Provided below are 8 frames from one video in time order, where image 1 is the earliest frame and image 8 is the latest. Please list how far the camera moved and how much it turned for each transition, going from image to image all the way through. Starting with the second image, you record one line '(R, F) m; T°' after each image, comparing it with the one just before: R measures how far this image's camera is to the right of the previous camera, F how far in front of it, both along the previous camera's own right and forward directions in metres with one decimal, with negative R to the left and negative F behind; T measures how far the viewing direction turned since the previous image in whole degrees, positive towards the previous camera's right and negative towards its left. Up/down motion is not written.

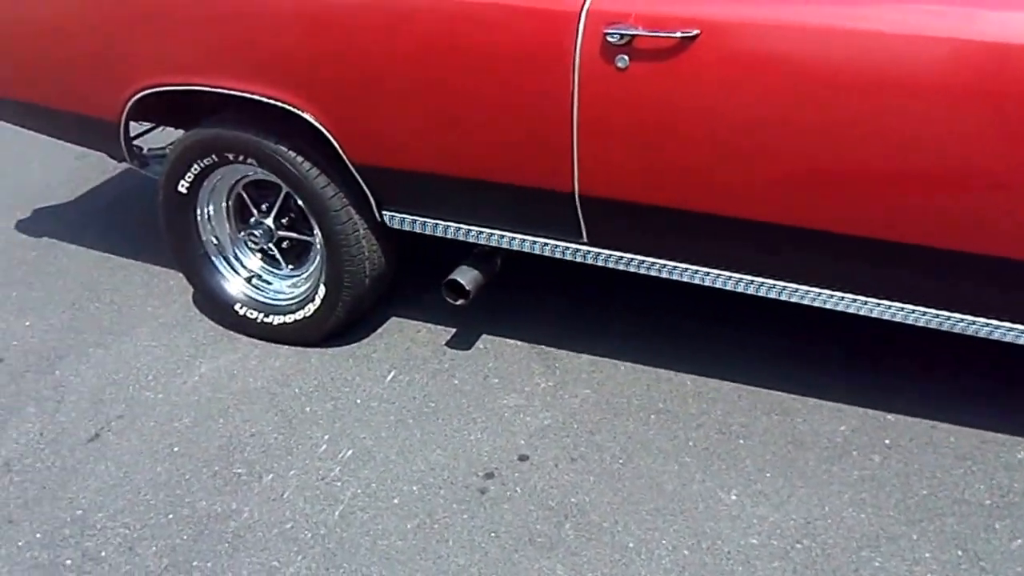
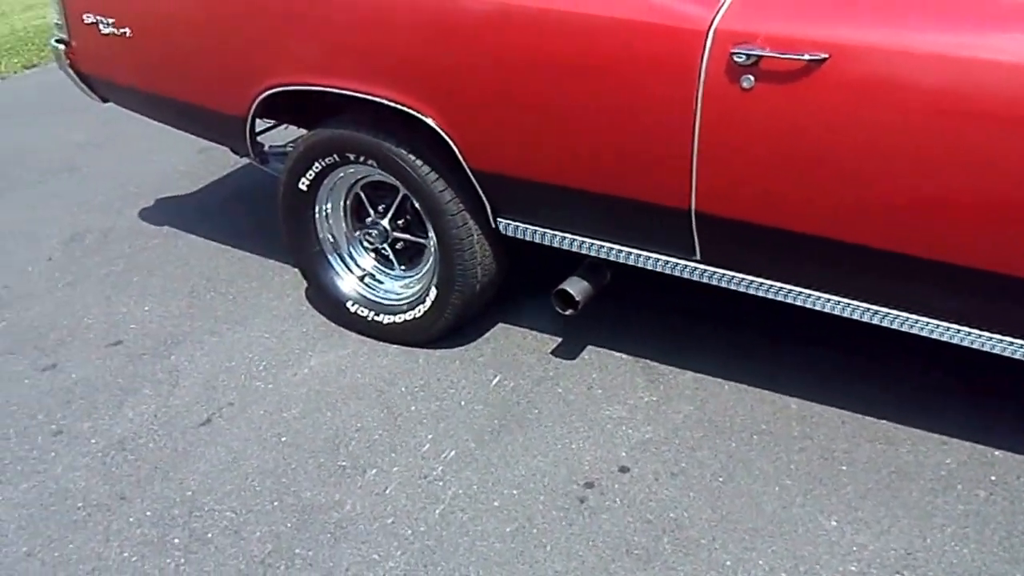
(0.0, 0.0) m; -5°
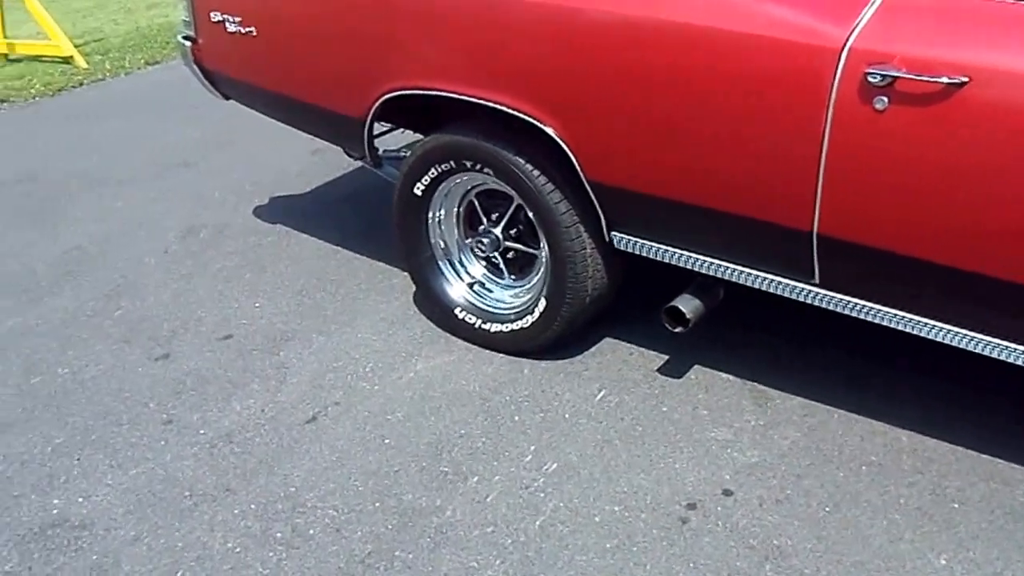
(0.0, 0.0) m; -5°
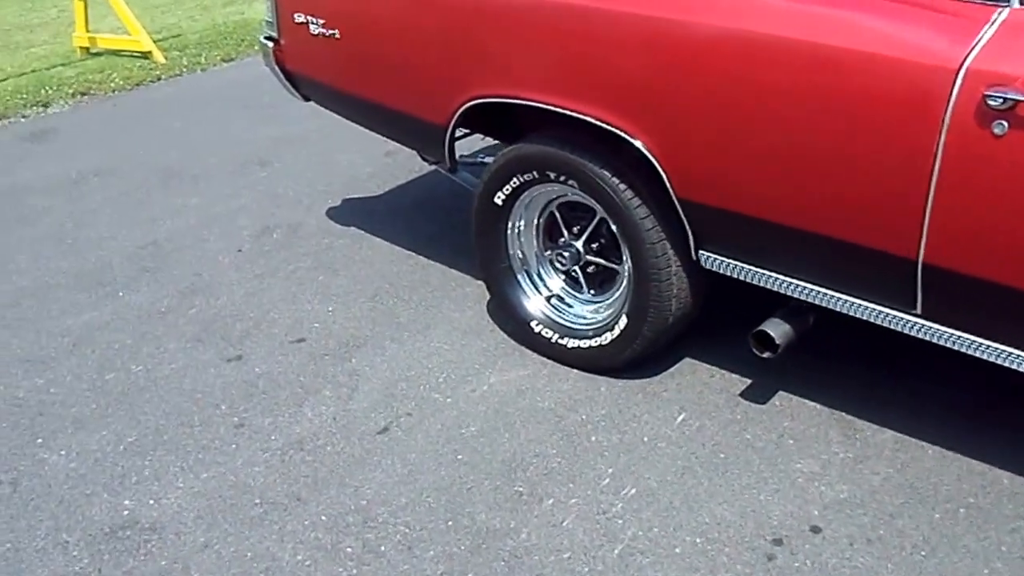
(-0.1, +0.1) m; -3°
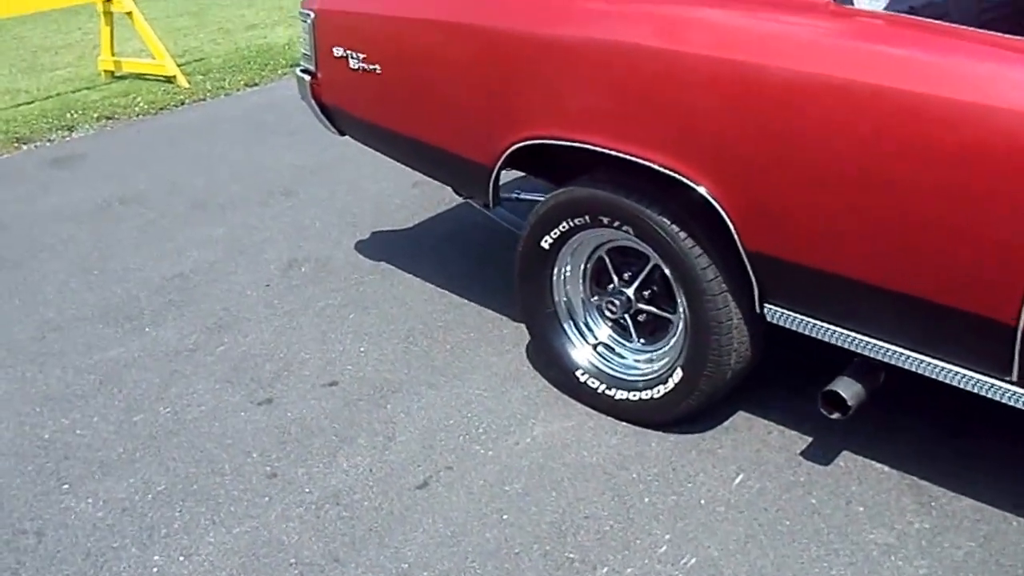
(-0.1, +0.2) m; 0°
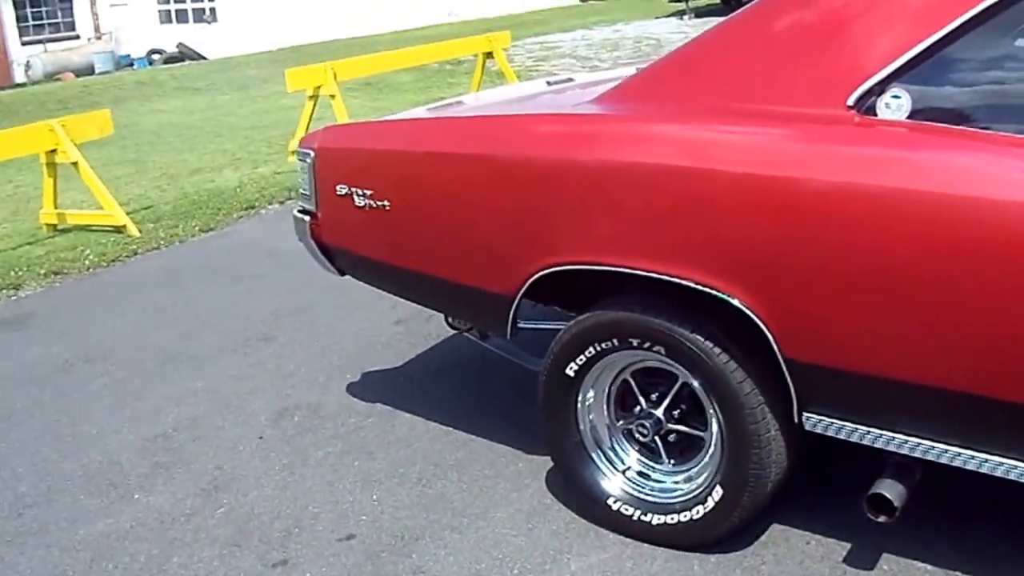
(-0.3, +0.1) m; +5°
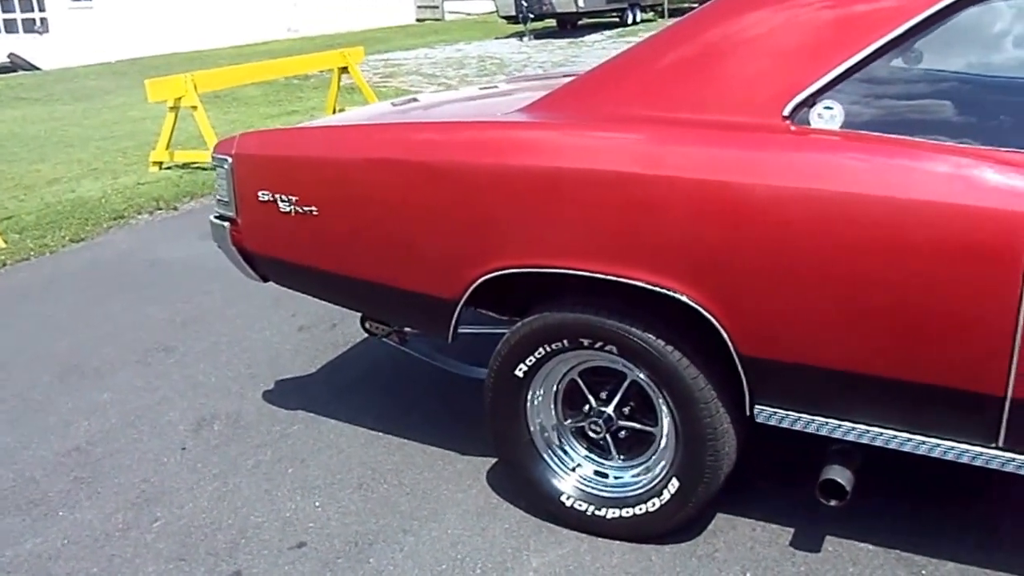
(-0.5, 0.0) m; +11°
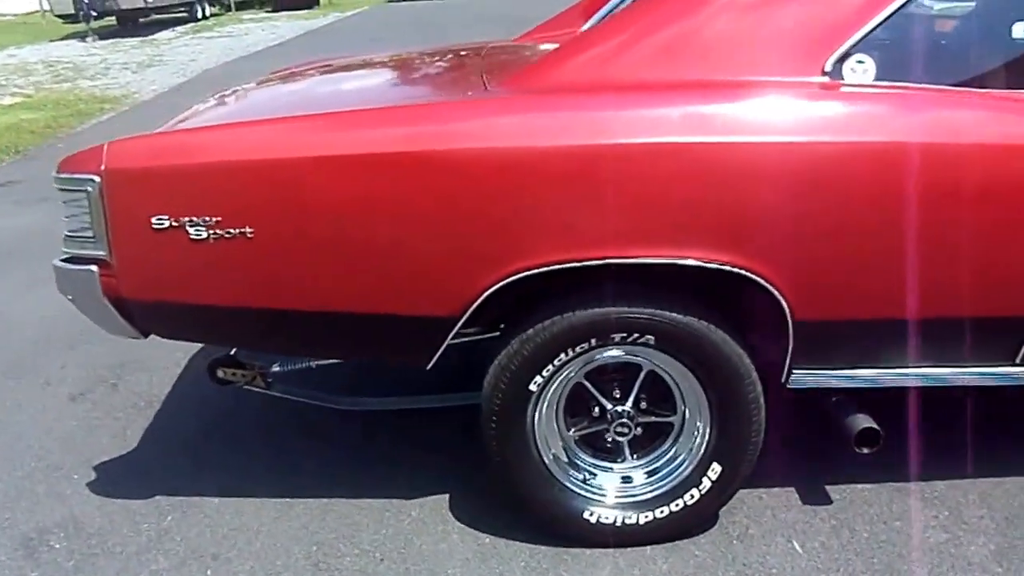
(-1.4, +0.8) m; +29°
